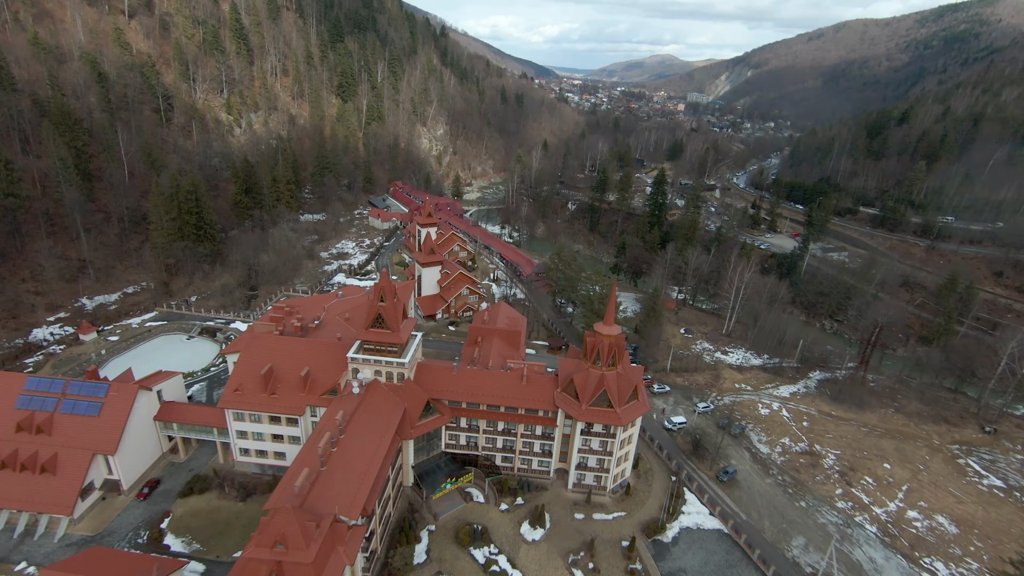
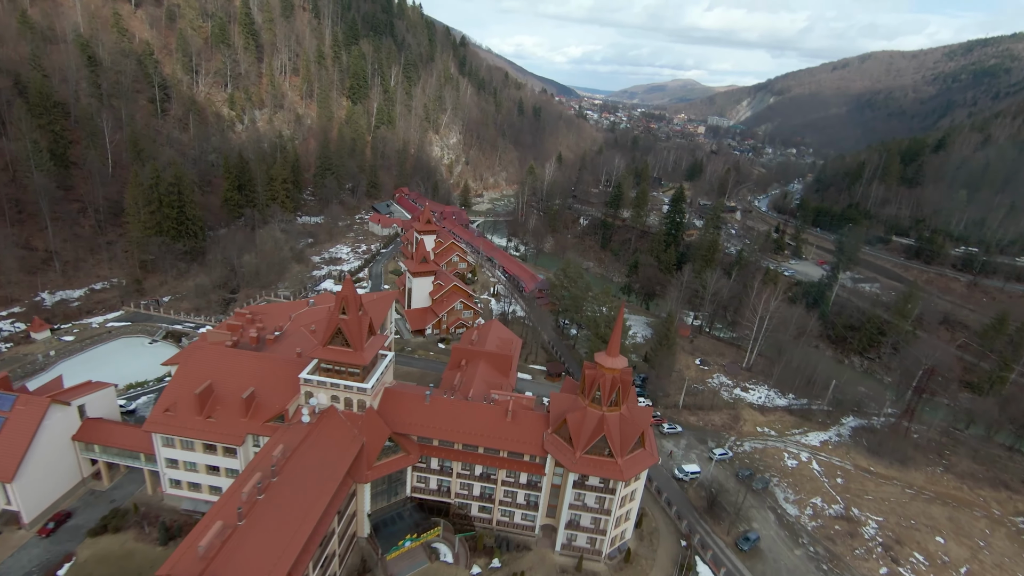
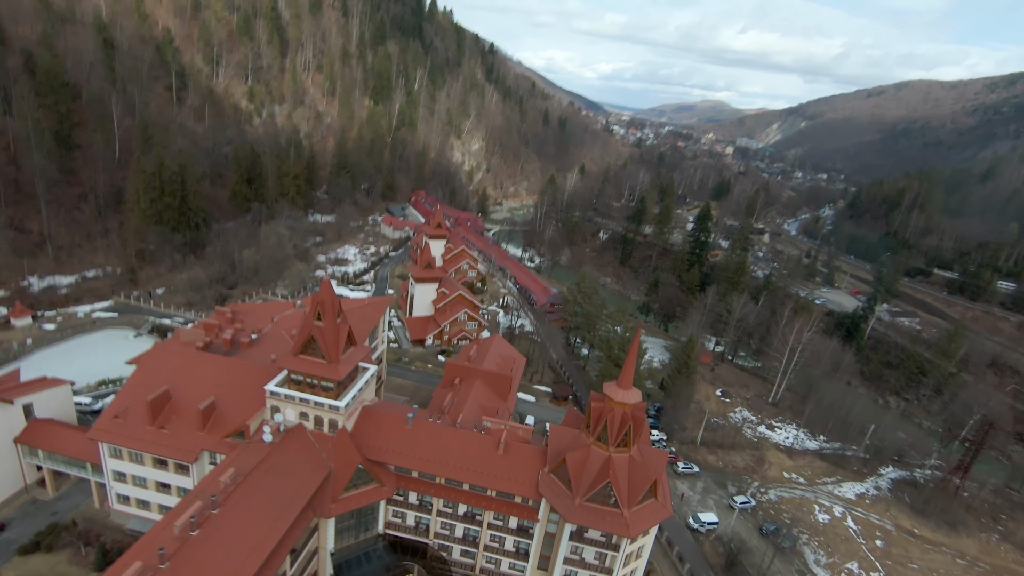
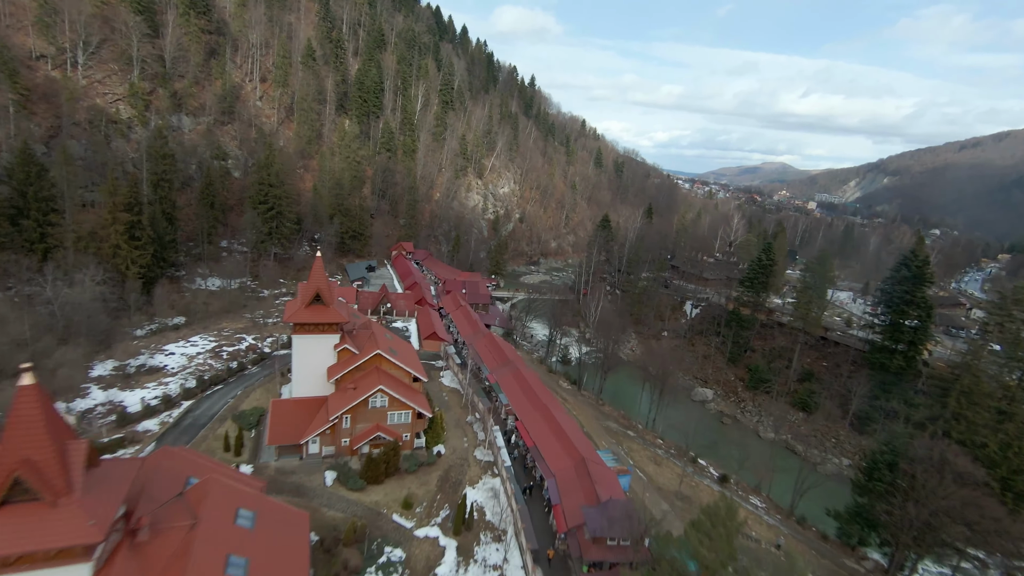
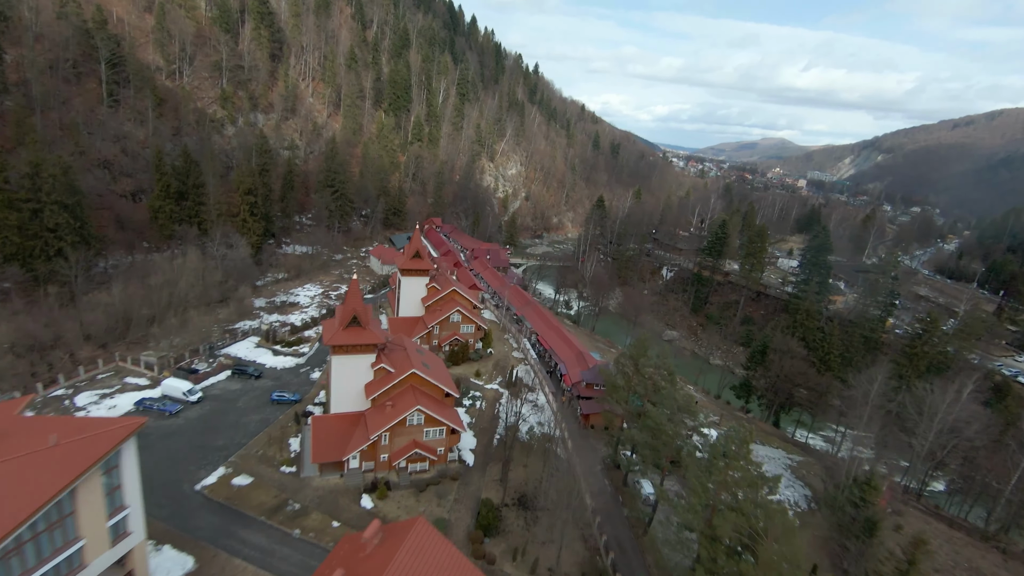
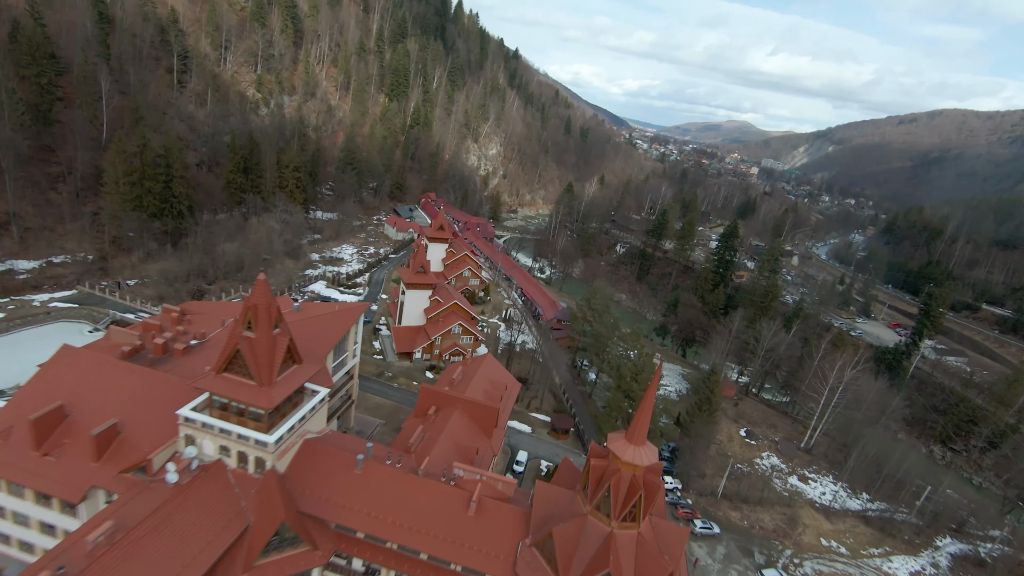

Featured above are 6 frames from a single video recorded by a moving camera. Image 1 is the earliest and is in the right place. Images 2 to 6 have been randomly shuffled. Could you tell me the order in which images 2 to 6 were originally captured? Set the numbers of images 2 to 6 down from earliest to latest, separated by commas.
2, 3, 6, 5, 4
